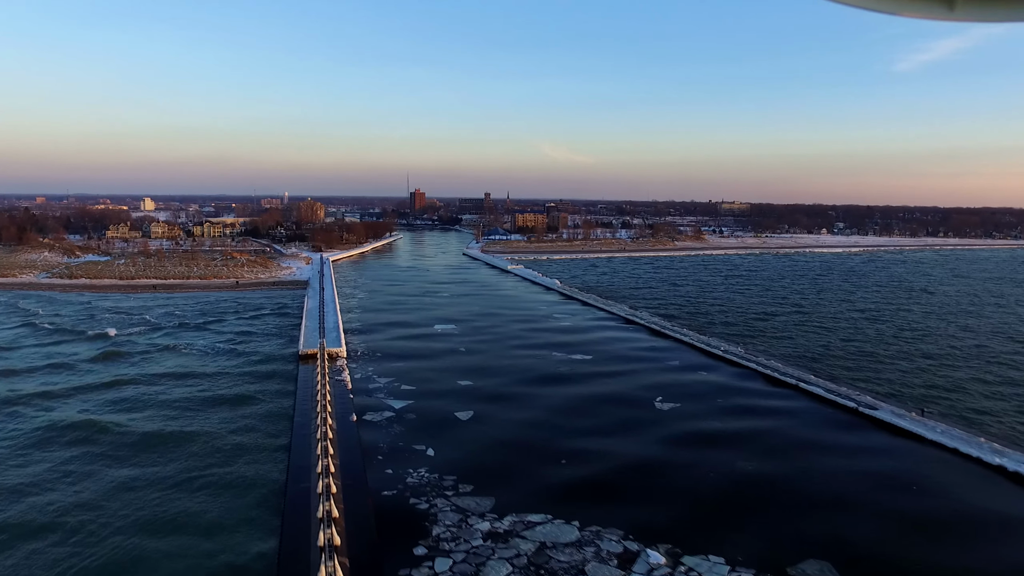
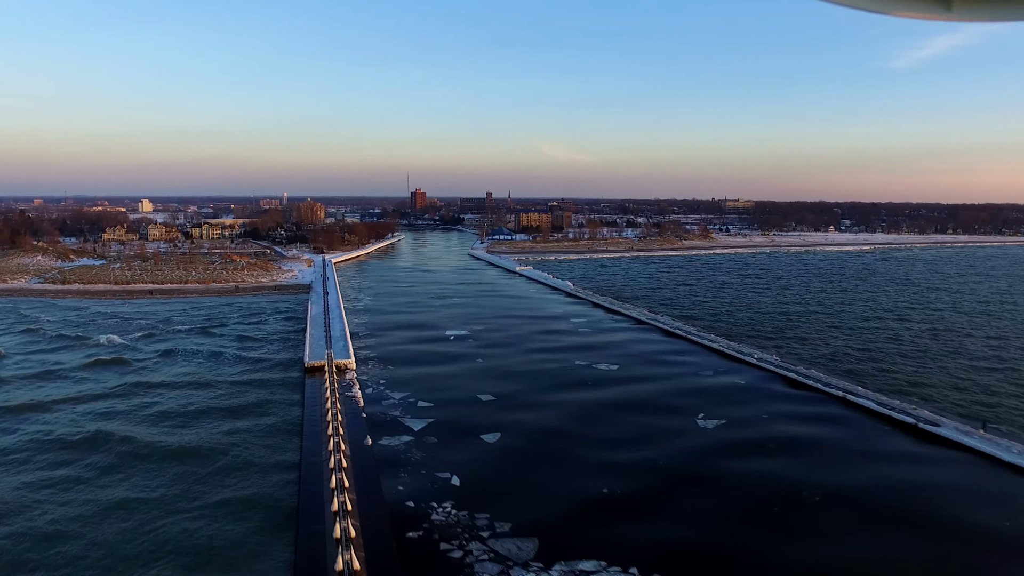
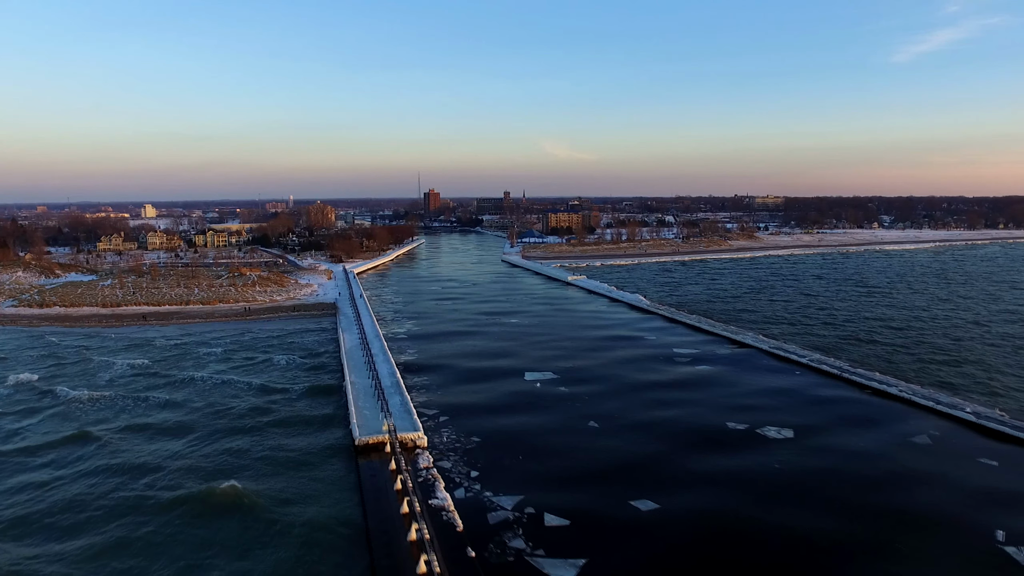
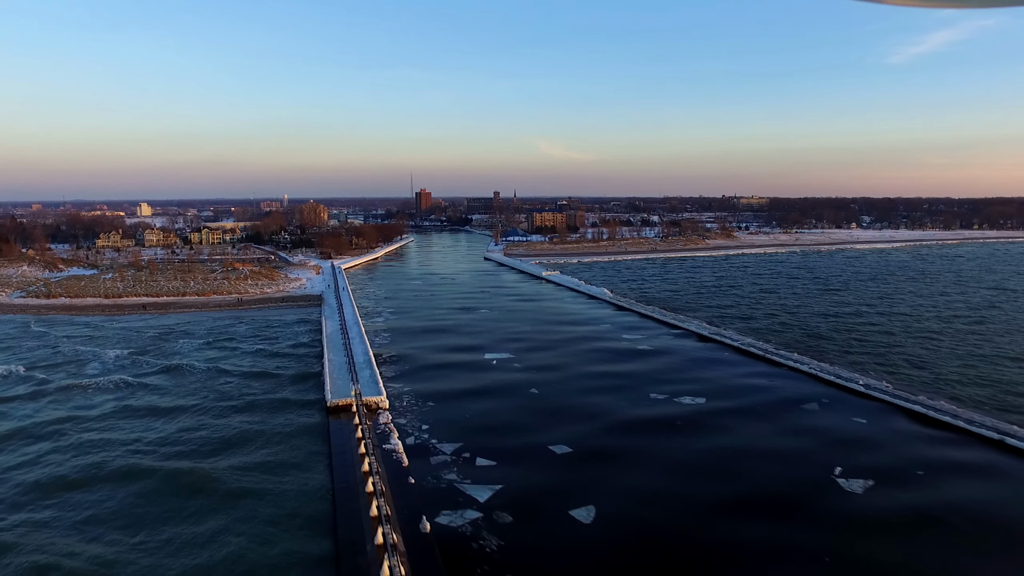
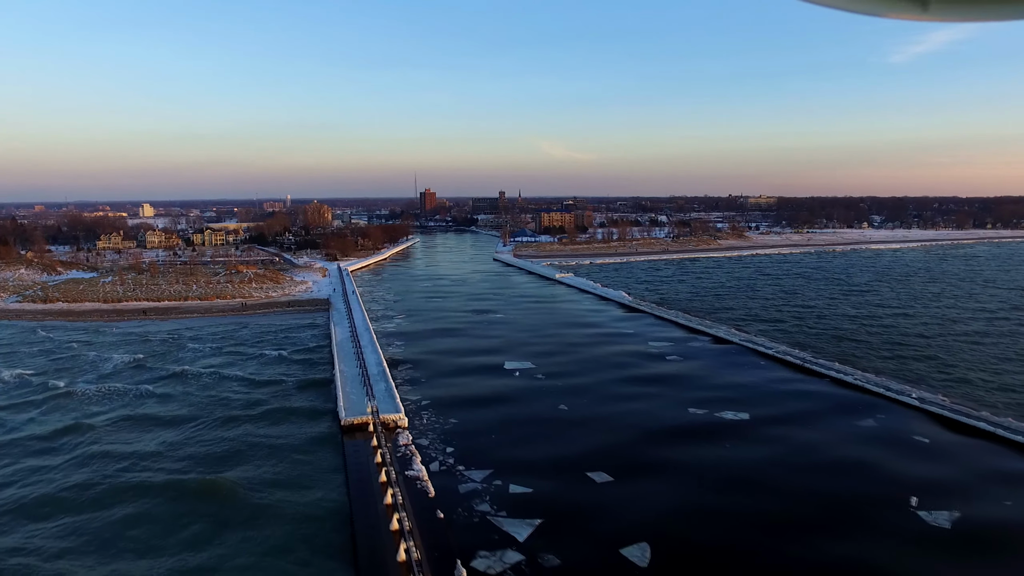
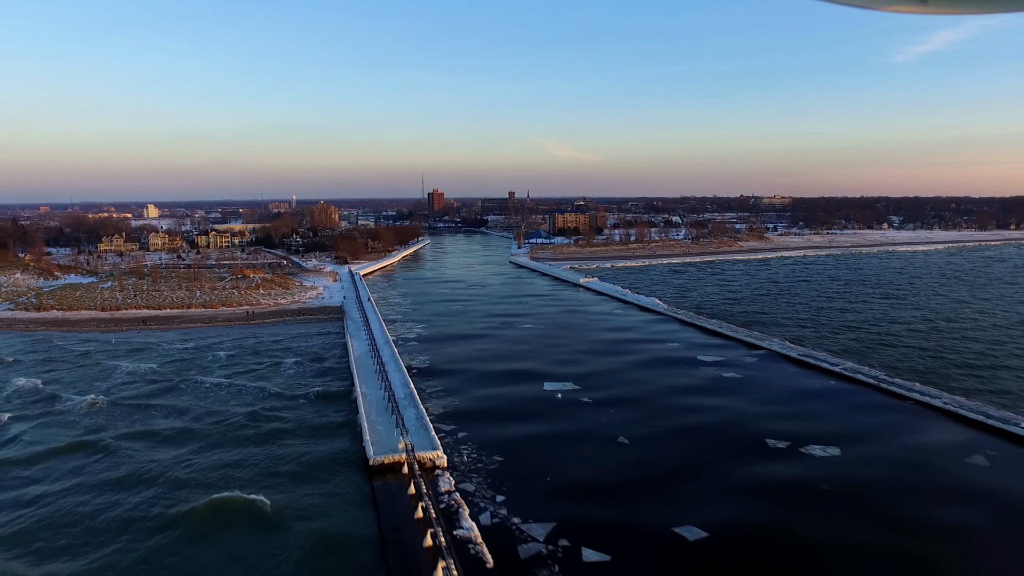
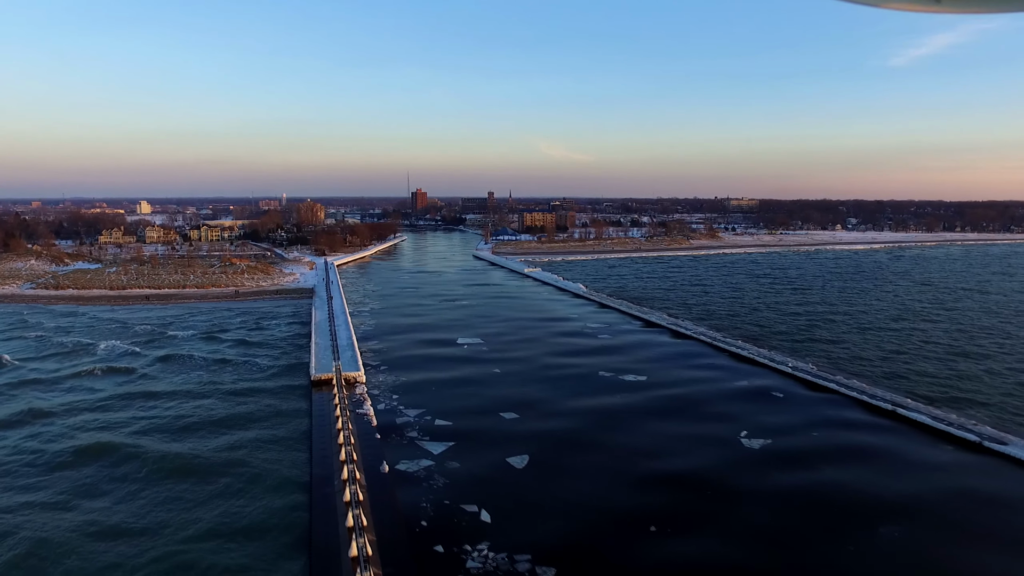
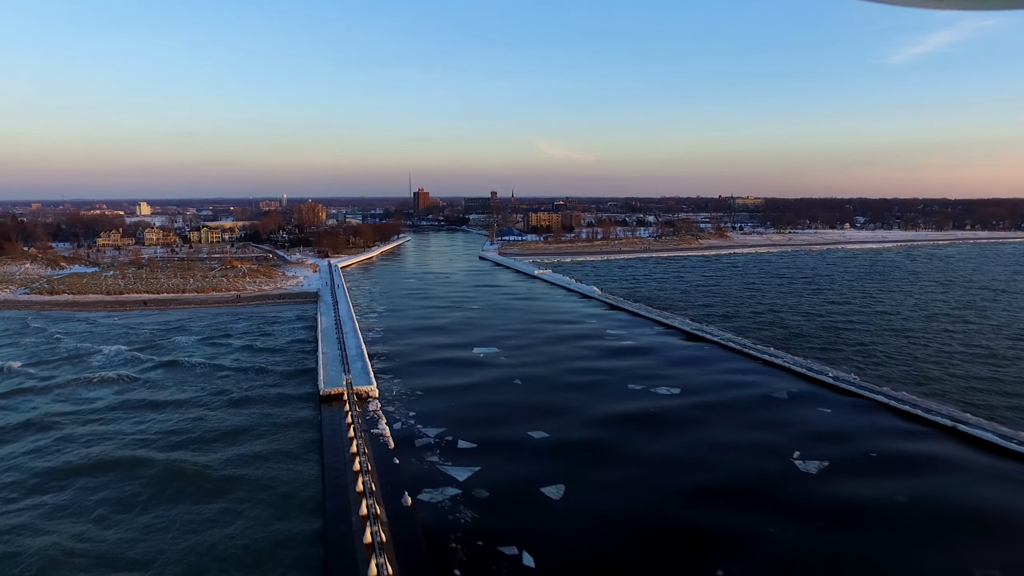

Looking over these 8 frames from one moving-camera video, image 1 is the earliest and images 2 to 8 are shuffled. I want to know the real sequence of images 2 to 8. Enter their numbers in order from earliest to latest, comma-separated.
2, 7, 8, 4, 5, 3, 6
